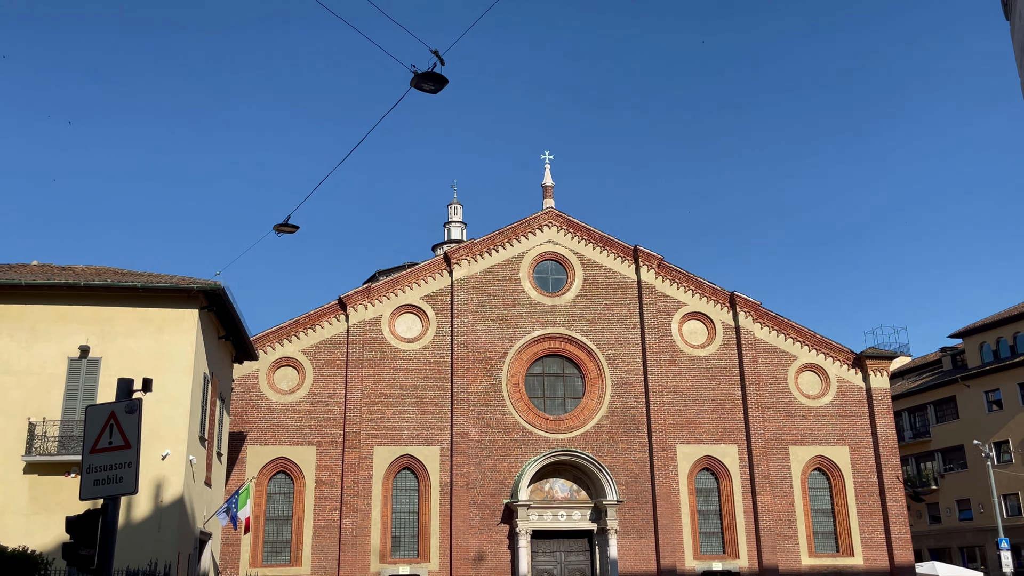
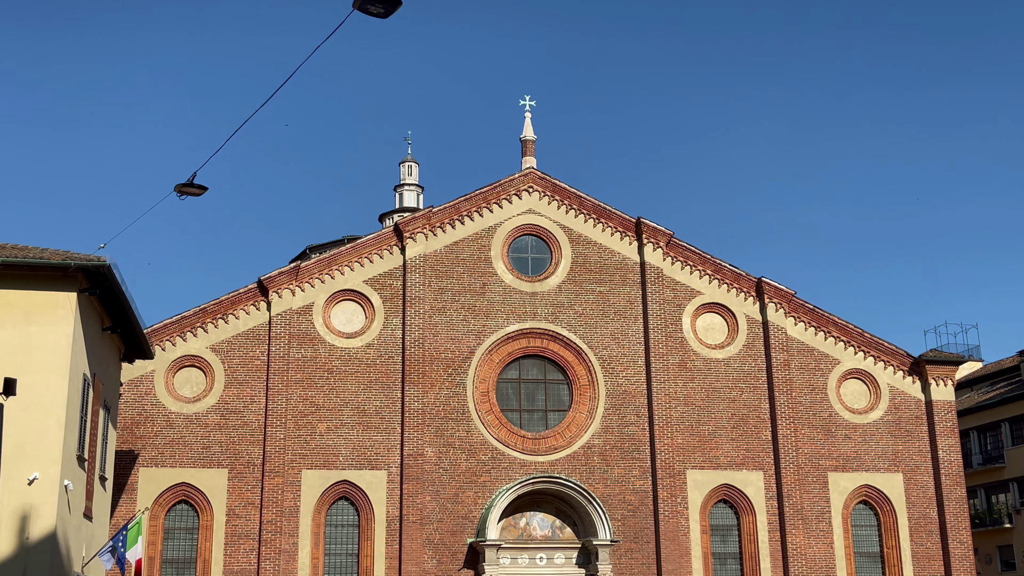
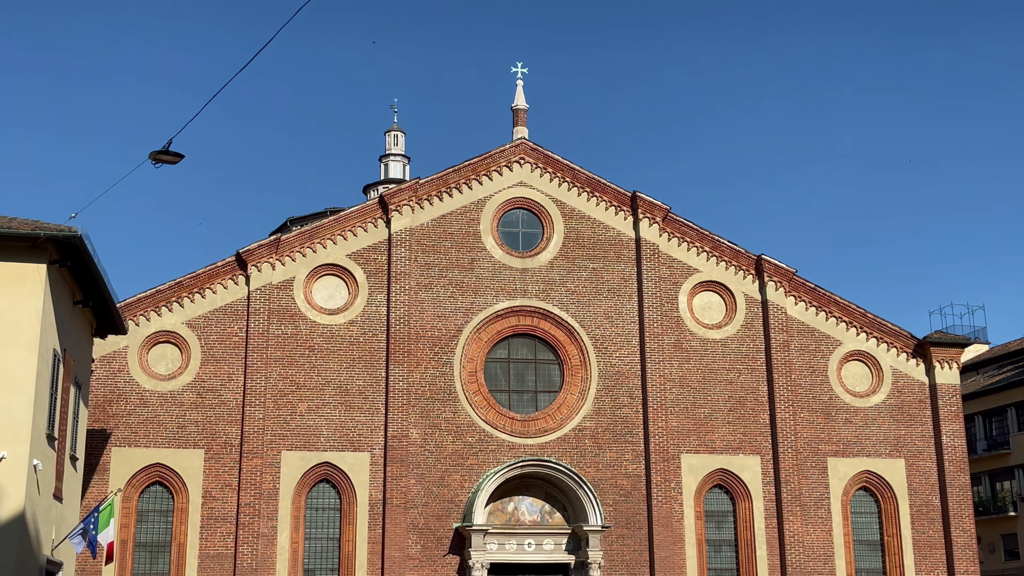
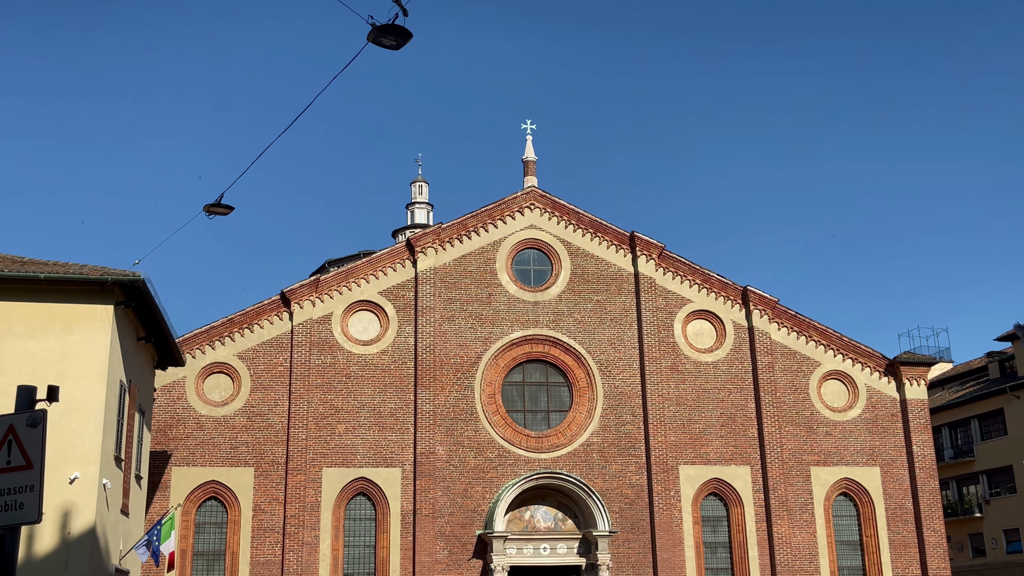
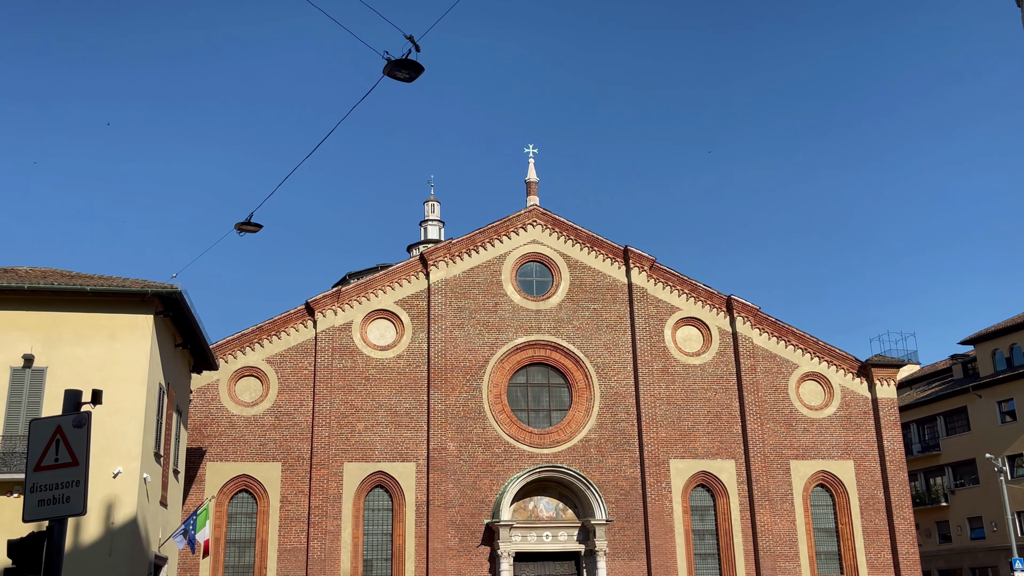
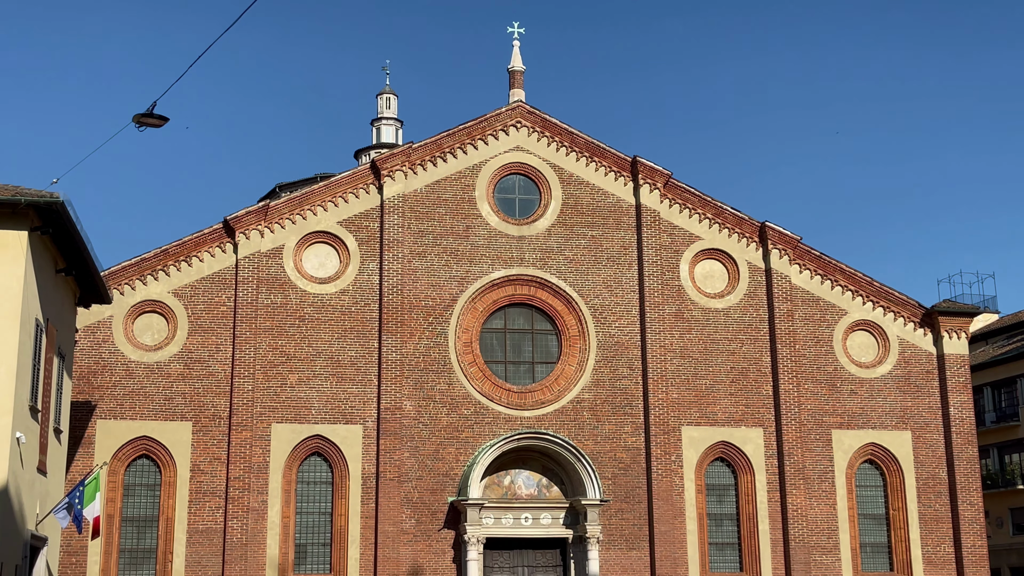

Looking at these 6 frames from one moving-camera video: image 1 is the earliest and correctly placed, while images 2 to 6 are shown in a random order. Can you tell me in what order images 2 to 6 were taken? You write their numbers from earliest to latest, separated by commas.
5, 4, 2, 3, 6
